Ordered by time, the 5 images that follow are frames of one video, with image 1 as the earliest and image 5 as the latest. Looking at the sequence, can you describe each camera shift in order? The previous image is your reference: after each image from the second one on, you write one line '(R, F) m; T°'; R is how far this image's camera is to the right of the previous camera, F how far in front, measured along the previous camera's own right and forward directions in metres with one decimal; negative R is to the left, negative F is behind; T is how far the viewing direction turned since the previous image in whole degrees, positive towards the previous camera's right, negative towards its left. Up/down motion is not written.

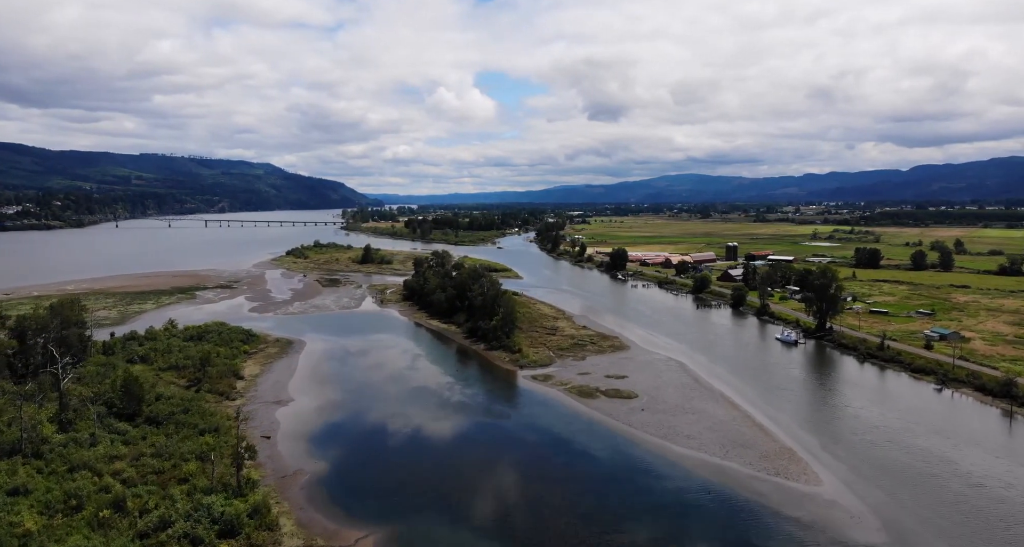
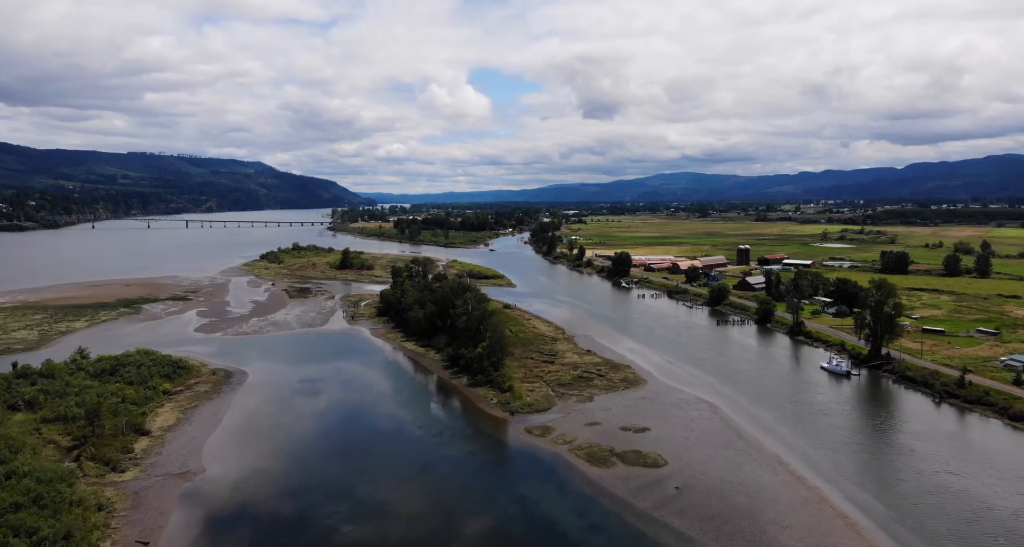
(+0.3, +8.3) m; +1°
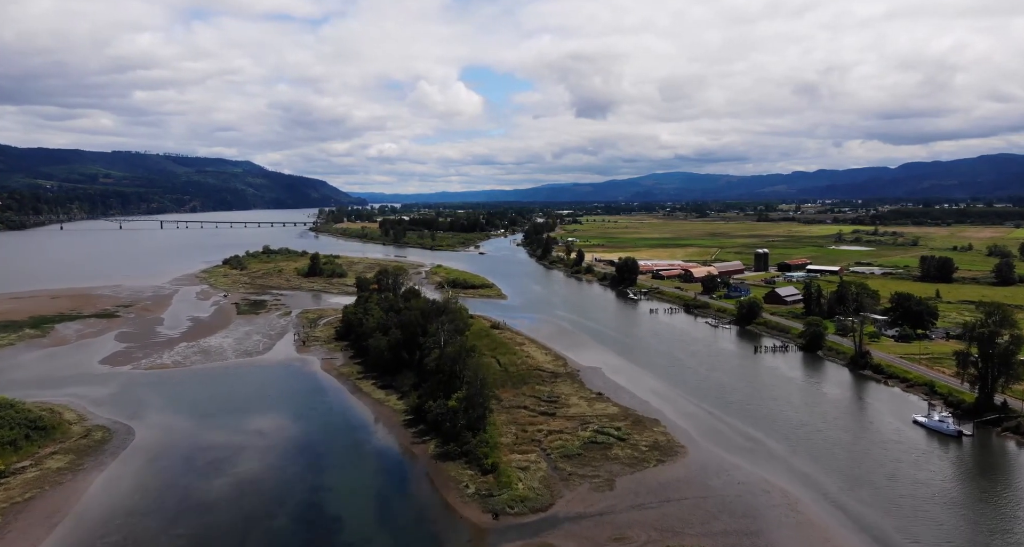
(+0.3, +10.1) m; +1°
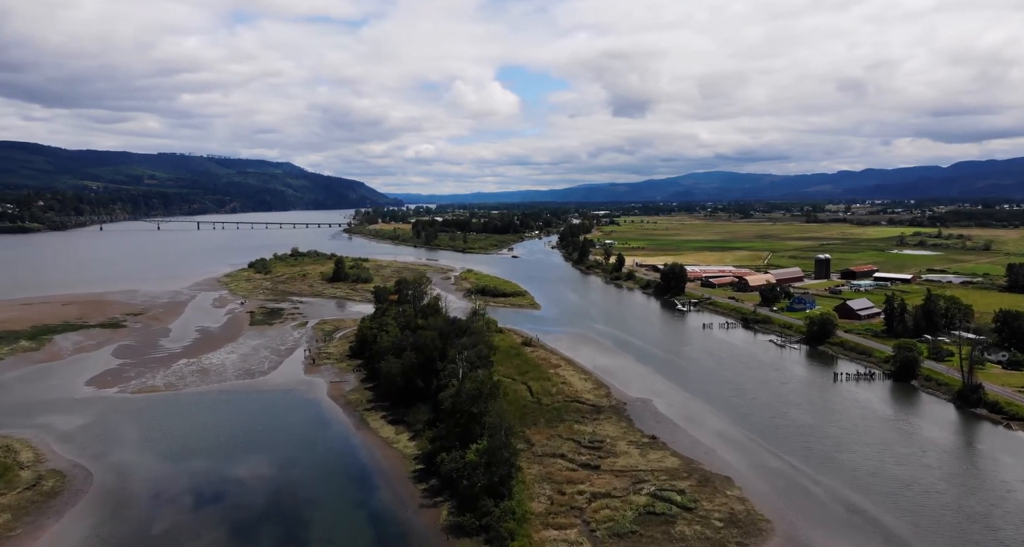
(0.0, +5.5) m; -3°
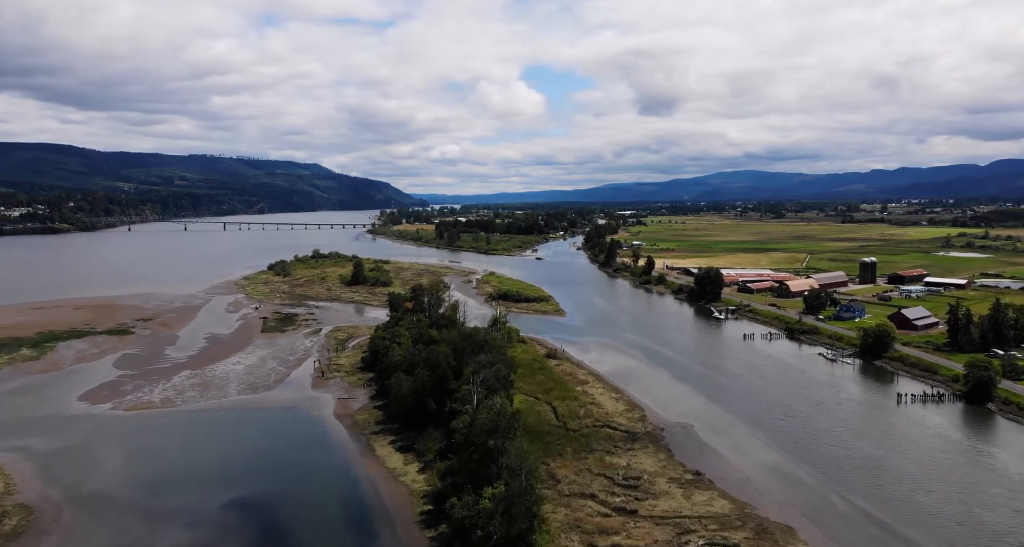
(0.0, +3.2) m; -2°
